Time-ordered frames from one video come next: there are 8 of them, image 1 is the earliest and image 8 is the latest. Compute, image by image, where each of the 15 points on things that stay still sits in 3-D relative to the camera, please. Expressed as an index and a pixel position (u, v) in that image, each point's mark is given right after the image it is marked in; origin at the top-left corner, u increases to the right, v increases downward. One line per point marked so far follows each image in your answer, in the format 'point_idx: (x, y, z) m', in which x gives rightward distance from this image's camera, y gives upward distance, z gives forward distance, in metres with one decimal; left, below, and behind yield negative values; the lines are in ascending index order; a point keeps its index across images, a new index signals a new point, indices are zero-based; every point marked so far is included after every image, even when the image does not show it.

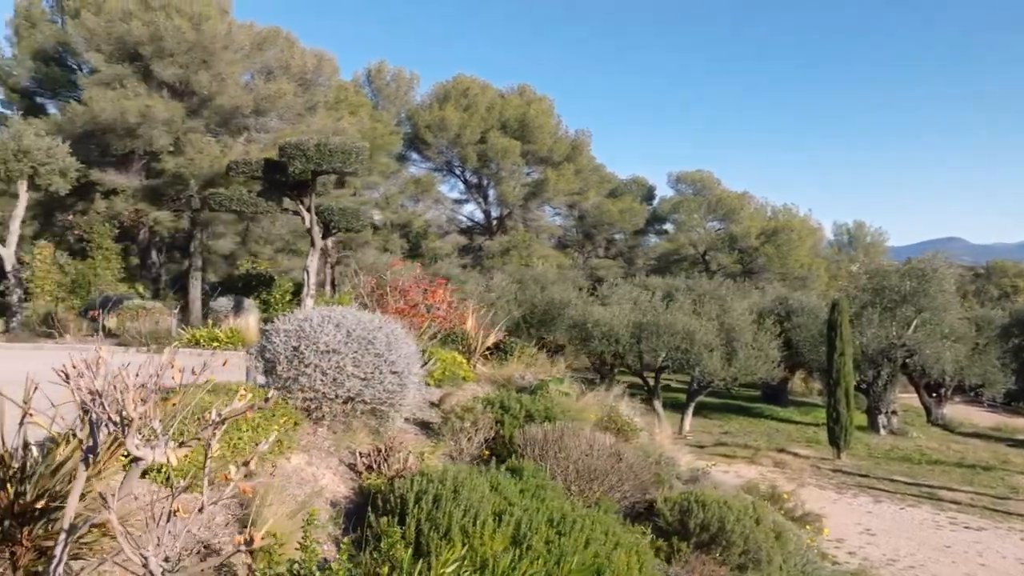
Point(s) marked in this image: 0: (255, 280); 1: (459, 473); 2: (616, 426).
0: (-5.2, +0.2, +17.0) m
1: (-0.4, -1.3, +5.8) m
2: (+1.3, -1.7, +10.5) m
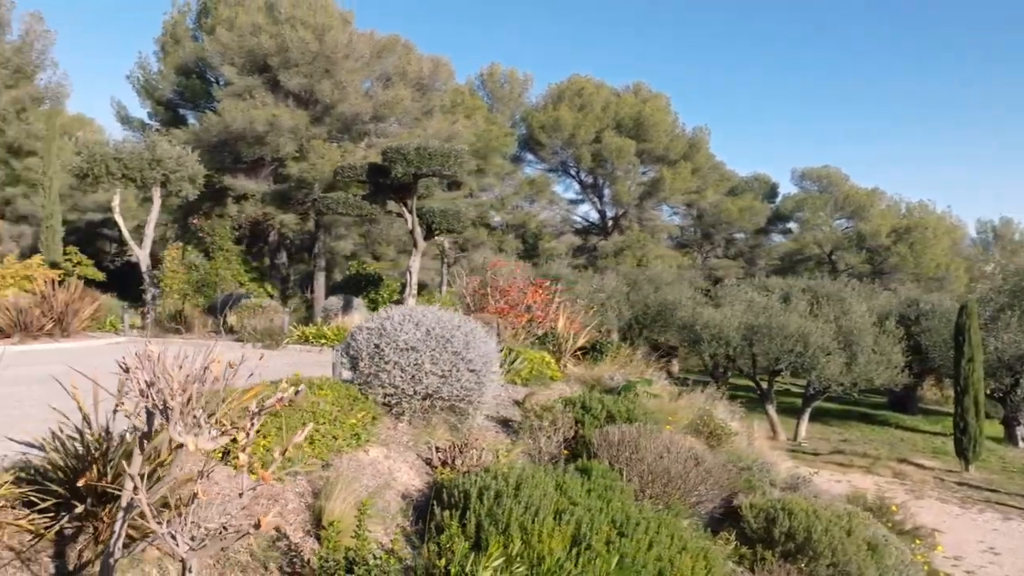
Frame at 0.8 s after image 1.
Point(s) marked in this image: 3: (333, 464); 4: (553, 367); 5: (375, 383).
0: (-3.1, +0.2, +17.7) m
1: (+0.1, -1.3, +5.9) m
2: (+2.4, -1.7, +10.3) m
3: (-1.2, -1.2, +6.0) m
4: (+0.5, -1.0, +10.2) m
5: (-1.2, -0.8, +7.1) m
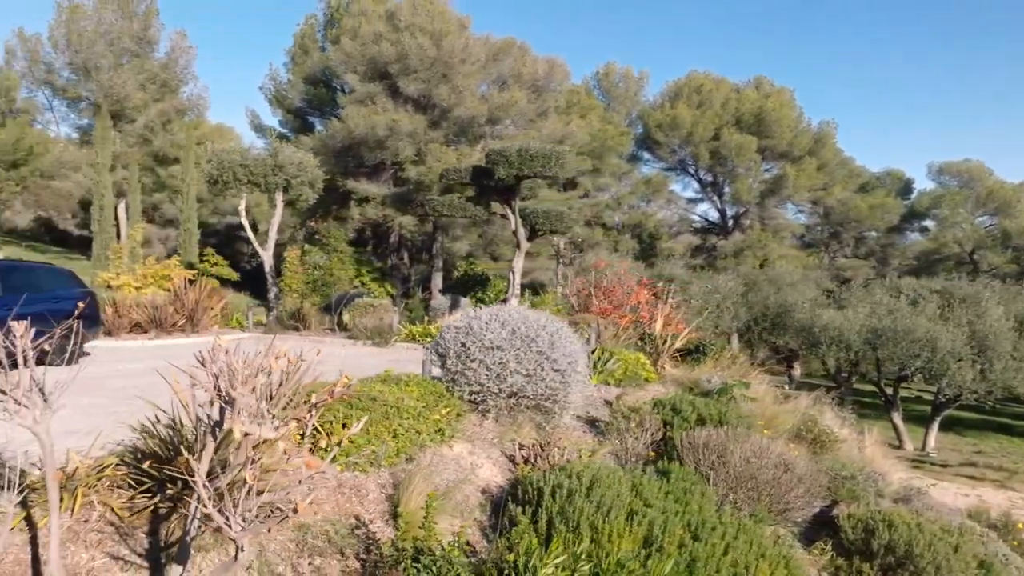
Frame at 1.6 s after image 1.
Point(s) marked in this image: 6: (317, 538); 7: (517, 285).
0: (-0.8, +0.2, +18.1) m
1: (+0.6, -1.3, +6.0) m
2: (+3.5, -1.8, +9.9) m
3: (-0.7, -1.2, +6.2) m
4: (+1.6, -1.0, +10.1) m
5: (-0.4, -0.8, +7.2) m
6: (-1.2, -1.5, +4.9) m
7: (+0.1, +0.1, +14.2) m
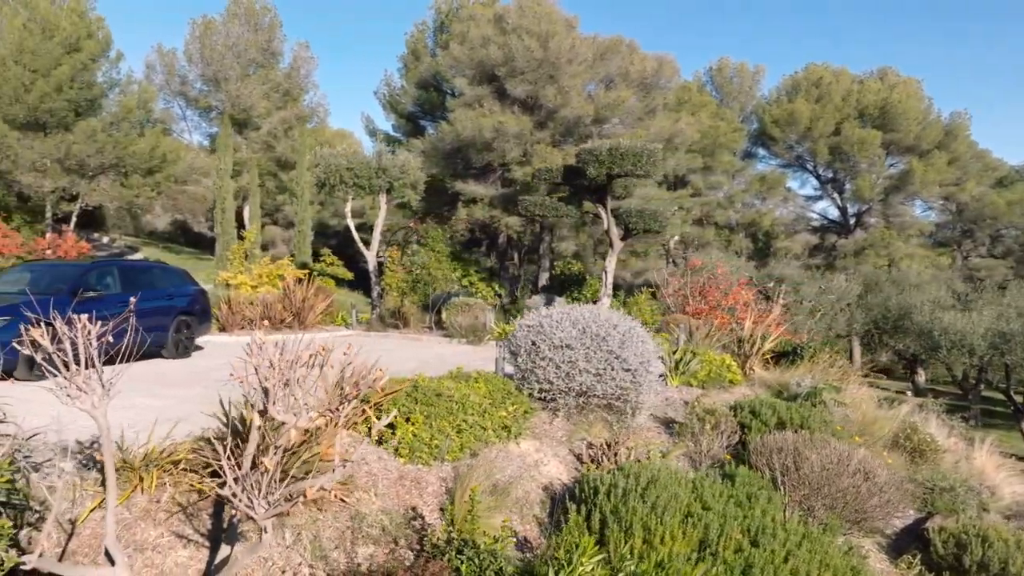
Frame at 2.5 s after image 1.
0: (+1.3, +0.2, +18.1) m
1: (+1.0, -1.3, +5.9) m
2: (+4.5, -1.8, +9.4) m
3: (-0.2, -1.2, +6.3) m
4: (+2.6, -1.0, +9.8) m
5: (+0.2, -0.8, +7.3) m
6: (-0.9, -1.4, +5.1) m
7: (+1.6, +0.1, +14.2) m
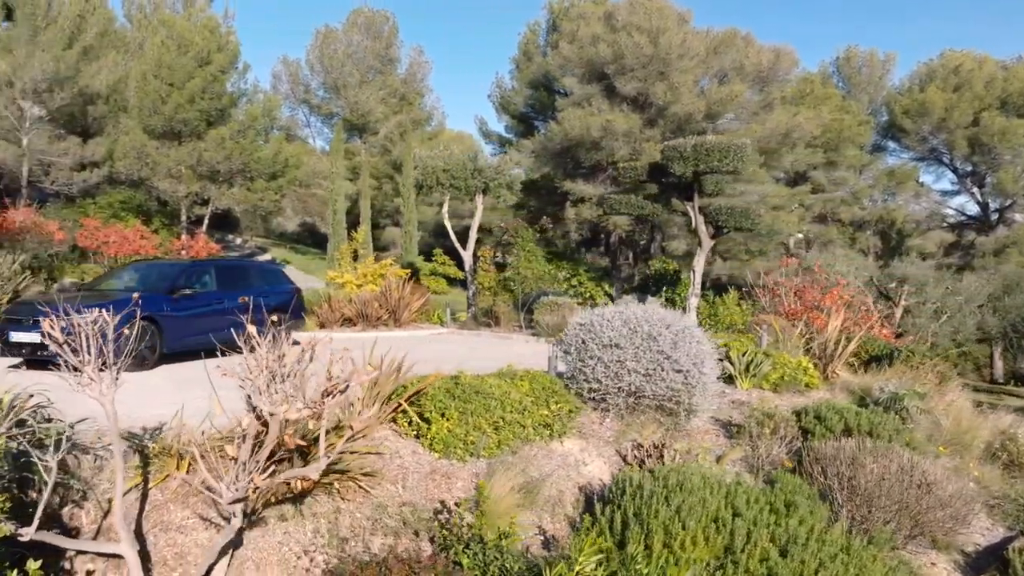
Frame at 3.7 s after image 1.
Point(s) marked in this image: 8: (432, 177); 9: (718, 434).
0: (+3.2, +0.2, +17.8) m
1: (+1.2, -1.3, +5.7) m
2: (+5.2, -1.8, +8.7) m
3: (+0.1, -1.2, +6.3) m
4: (+3.4, -1.0, +9.4) m
5: (+0.6, -0.8, +7.3) m
6: (-0.8, -1.4, +5.2) m
7: (+3.0, +0.1, +13.8) m
8: (-1.8, +2.4, +18.5) m
9: (+1.9, -1.3, +7.6) m
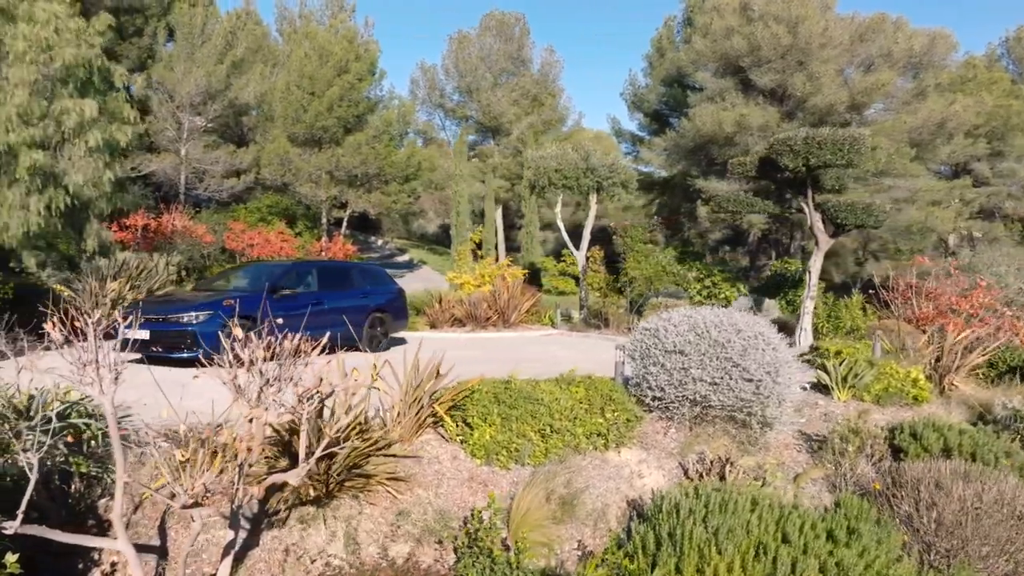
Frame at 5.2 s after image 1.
0: (+5.5, +0.1, +16.8) m
1: (+1.5, -1.3, +5.3) m
2: (+5.8, -1.8, +7.5) m
3: (+0.4, -1.2, +6.1) m
4: (+4.2, -1.0, +8.5) m
5: (+1.1, -0.8, +6.9) m
6: (-0.6, -1.4, +5.1) m
7: (+4.6, 0.0, +12.9) m
8: (+0.7, +2.4, +18.3) m
9: (+2.4, -1.3, +7.0) m
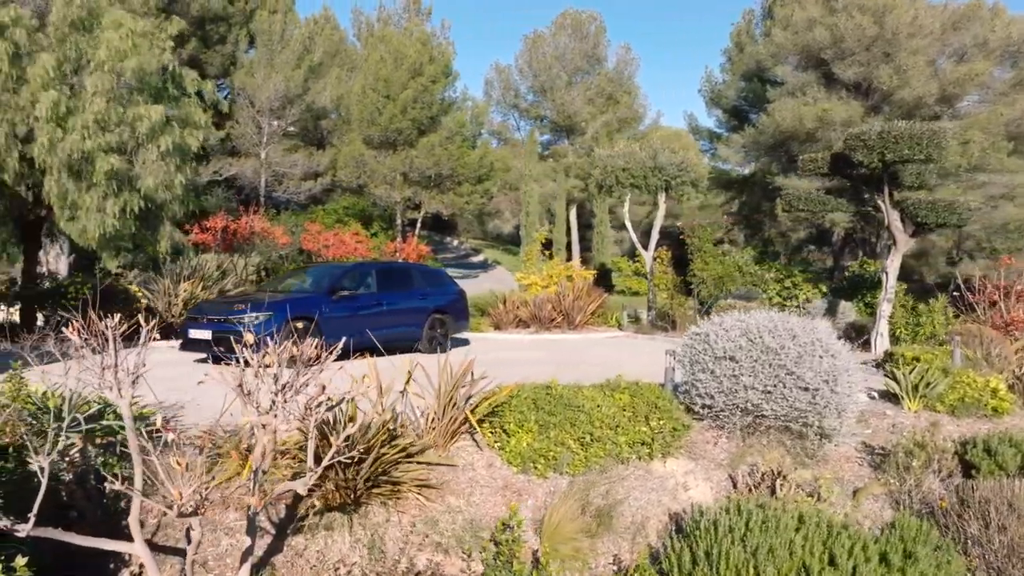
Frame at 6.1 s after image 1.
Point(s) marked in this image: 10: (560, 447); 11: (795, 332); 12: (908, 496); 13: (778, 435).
0: (+6.8, +0.1, +16.0) m
1: (+1.7, -1.3, +5.0) m
2: (+6.2, -1.8, +6.8) m
3: (+0.7, -1.3, +5.8) m
4: (+4.7, -1.0, +8.0) m
5: (+1.4, -0.8, +6.6) m
6: (-0.4, -1.5, +5.0) m
7: (+5.5, 0.0, +12.3) m
8: (+2.1, +2.4, +18.0) m
9: (+2.7, -1.4, +6.6) m
10: (+0.3, -1.1, +5.8) m
11: (+2.2, -0.4, +6.5) m
12: (+2.8, -1.5, +6.0) m
13: (+2.0, -1.1, +6.5) m
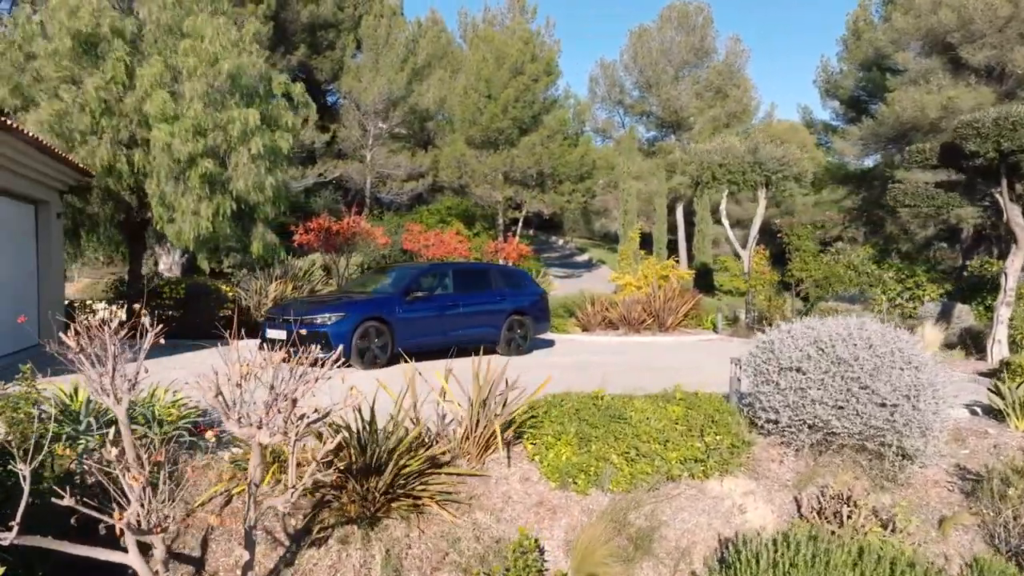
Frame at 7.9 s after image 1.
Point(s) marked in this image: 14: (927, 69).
0: (+8.3, +0.1, +14.7) m
1: (+1.8, -1.4, +4.4) m
2: (+6.5, -1.9, +5.6) m
3: (+0.9, -1.3, +5.4) m
4: (+5.2, -1.1, +7.0) m
5: (+1.8, -0.8, +6.1) m
6: (-0.3, -1.5, +4.7) m
7: (+6.6, 0.0, +11.2) m
8: (+4.0, +2.4, +17.3) m
9: (+3.1, -1.4, +5.9) m
10: (+0.6, -1.1, +5.4) m
11: (+2.5, -0.4, +5.9) m
12: (+3.0, -1.5, +5.3) m
13: (+2.4, -1.2, +5.8) m
14: (+9.8, +5.5, +21.2) m
